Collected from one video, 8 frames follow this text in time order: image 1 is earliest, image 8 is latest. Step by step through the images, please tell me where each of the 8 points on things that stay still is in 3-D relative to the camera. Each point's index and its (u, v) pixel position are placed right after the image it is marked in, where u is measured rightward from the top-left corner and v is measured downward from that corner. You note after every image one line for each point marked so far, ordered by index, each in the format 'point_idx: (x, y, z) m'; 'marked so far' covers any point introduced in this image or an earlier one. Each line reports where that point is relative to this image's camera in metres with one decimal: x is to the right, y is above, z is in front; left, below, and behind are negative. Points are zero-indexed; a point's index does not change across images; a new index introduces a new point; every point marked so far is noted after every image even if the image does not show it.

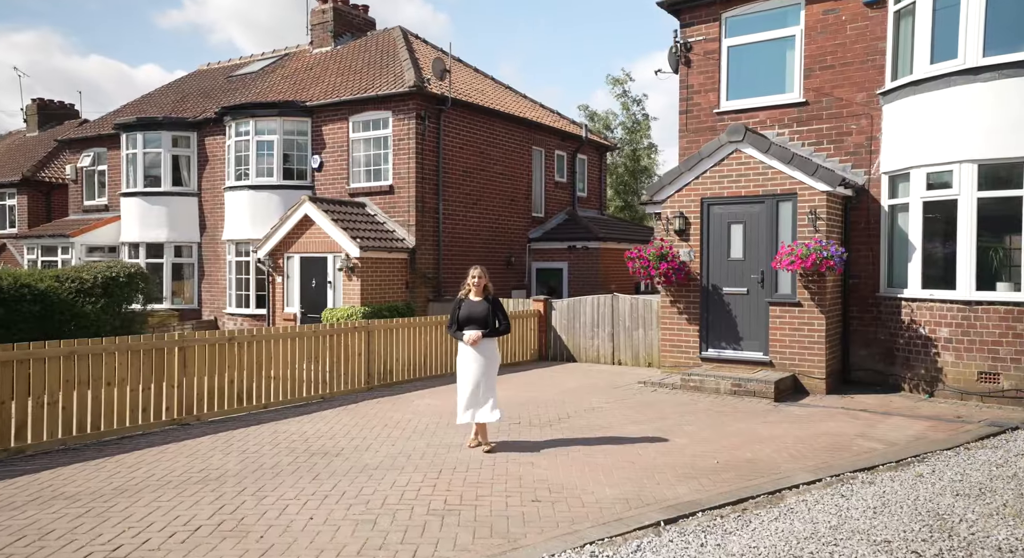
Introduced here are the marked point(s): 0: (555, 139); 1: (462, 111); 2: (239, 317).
0: (+1.2, +3.1, +20.4) m
1: (-0.8, +3.4, +18.1) m
2: (-5.9, -0.9, +19.5) m
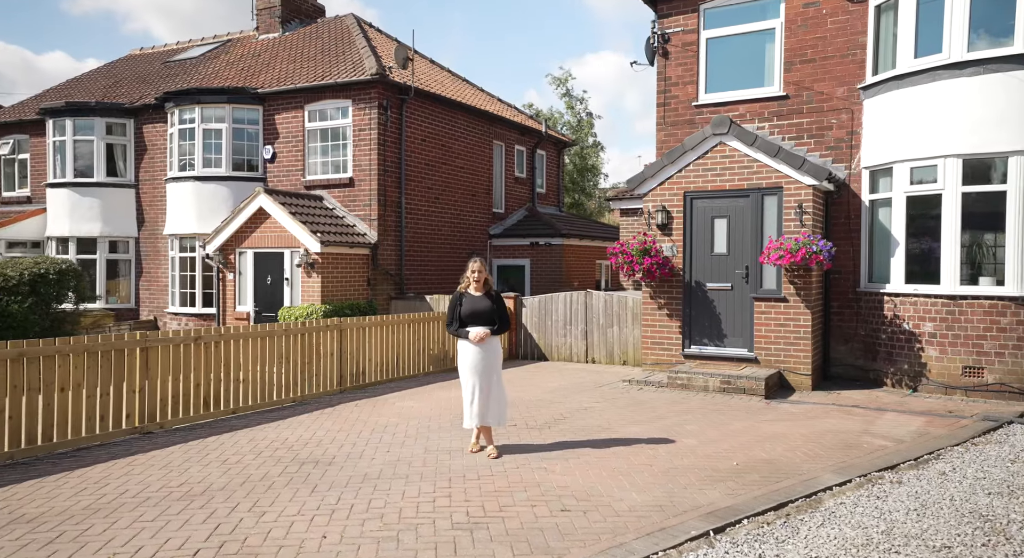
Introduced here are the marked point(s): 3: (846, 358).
0: (+0.2, +3.2, +20.0) m
1: (-1.6, +3.5, +17.5) m
2: (-6.7, -0.8, +18.4) m
3: (+4.8, -1.1, +12.7) m
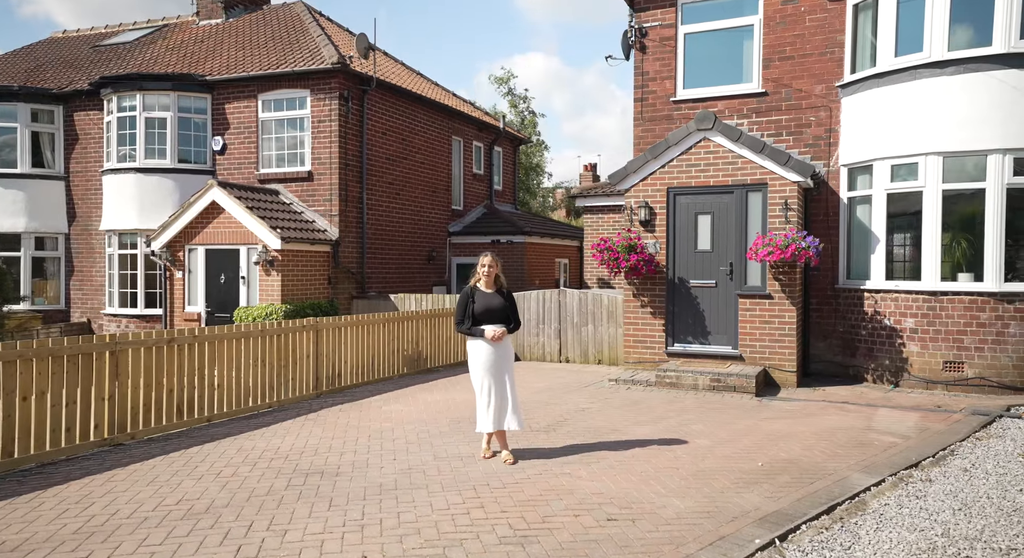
0: (-0.8, +3.3, +19.5) m
1: (-2.4, +3.5, +16.9) m
2: (-7.5, -0.8, +17.3) m
3: (+4.5, -1.1, +12.8) m
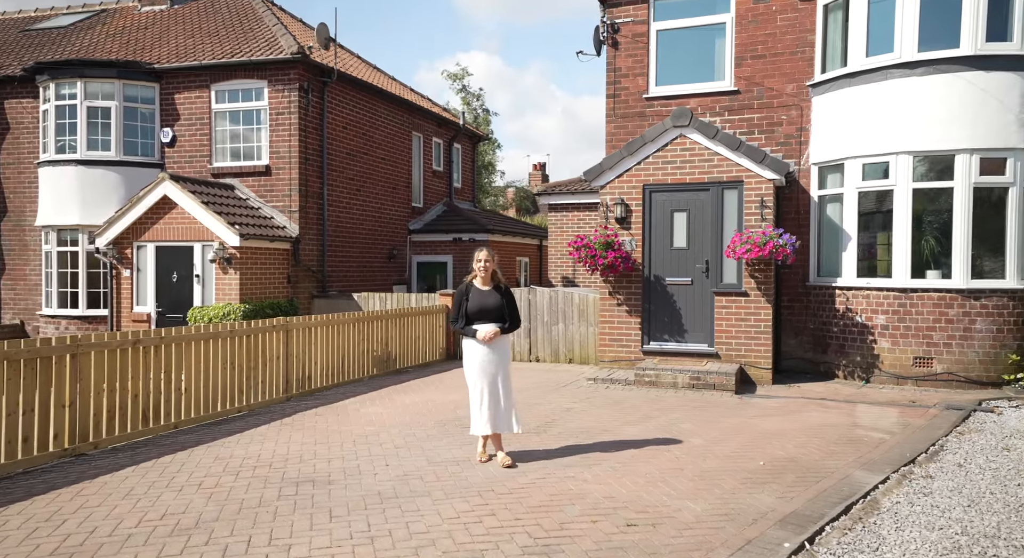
0: (-1.7, +3.3, +19.2) m
1: (-3.1, +3.6, +16.4) m
2: (-8.3, -0.7, +16.4) m
3: (+4.1, -1.0, +12.9) m
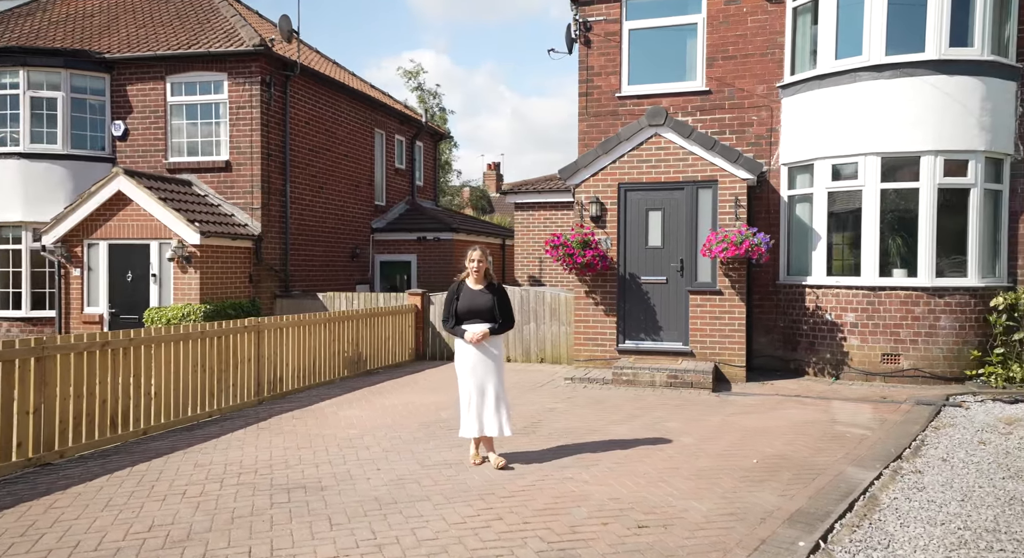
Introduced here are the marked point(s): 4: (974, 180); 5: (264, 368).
0: (-2.5, +3.3, +18.9) m
1: (-3.7, +3.6, +16.1) m
2: (-8.9, -0.7, +15.7) m
3: (+3.7, -1.0, +13.1) m
4: (+6.1, +1.3, +11.8) m
5: (-3.1, -1.1, +11.3) m
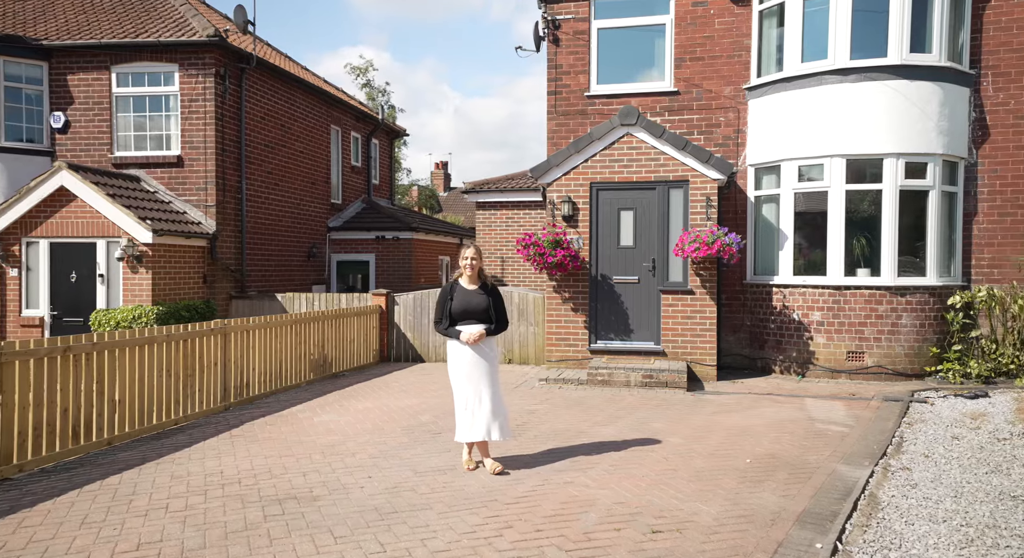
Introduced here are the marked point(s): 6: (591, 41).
0: (-3.4, +3.4, +18.5) m
1: (-4.4, +3.6, +15.6) m
2: (-9.5, -0.7, +14.8) m
3: (+3.3, -1.0, +13.2) m
4: (+5.8, +1.3, +12.2) m
5: (-3.4, -1.1, +10.8) m
6: (+1.2, +3.6, +13.3) m
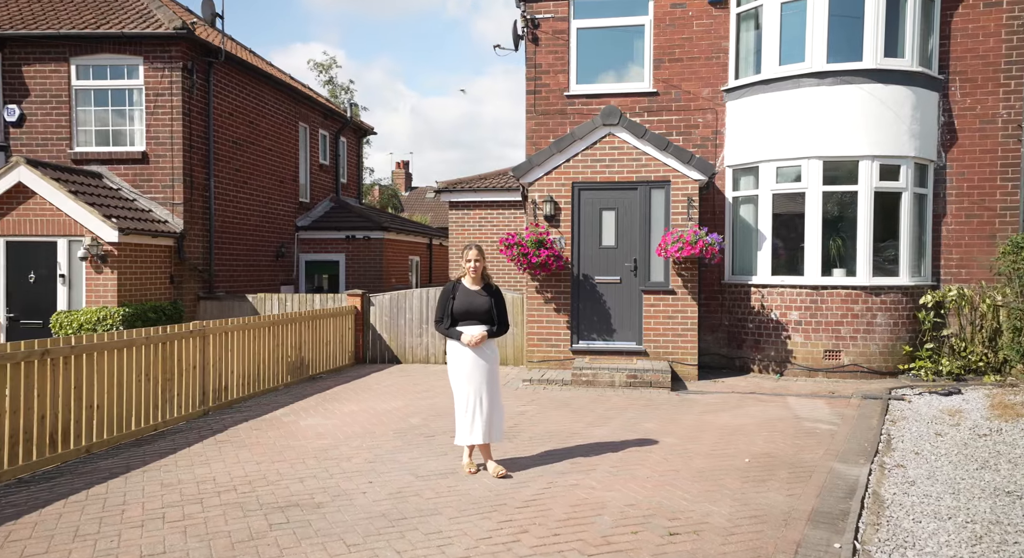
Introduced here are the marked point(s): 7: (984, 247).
0: (-4.1, +3.3, +18.2) m
1: (-4.8, +3.6, +15.2) m
2: (-9.9, -0.8, +14.2) m
3: (+3.0, -1.0, +13.3) m
4: (+5.5, +1.3, +12.4) m
5: (-3.6, -1.1, +10.5) m
6: (+0.8, +3.6, +13.3) m
7: (+6.7, +0.5, +12.6) m
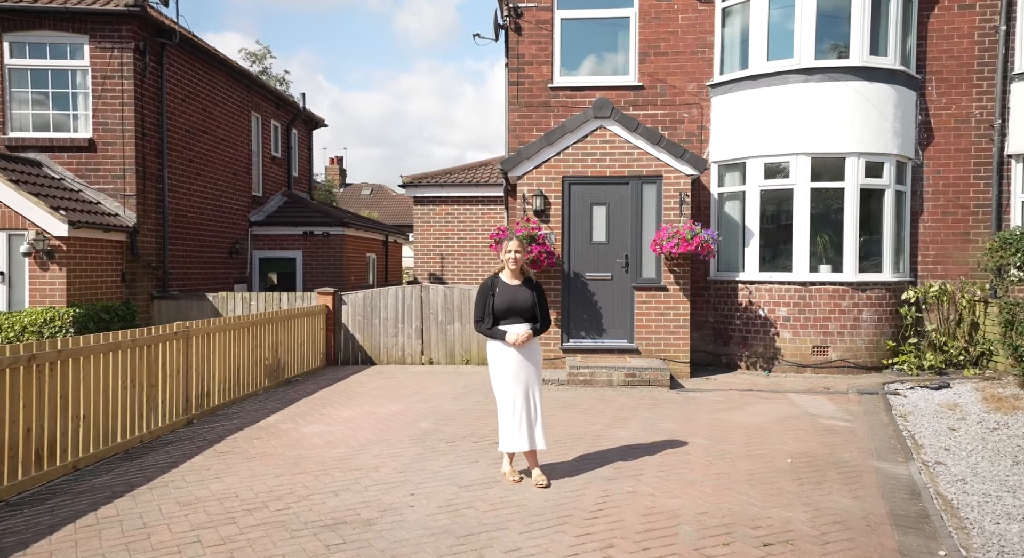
0: (-4.9, +3.4, +17.2) m
1: (-5.3, +3.6, +14.2) m
2: (-10.2, -0.7, +12.6) m
3: (+2.7, -1.0, +13.2) m
4: (+5.3, +1.4, +12.6) m
5: (-3.5, -1.1, +9.7) m
6: (+0.6, +3.6, +12.9) m
7: (+6.5, +0.5, +13.0) m
